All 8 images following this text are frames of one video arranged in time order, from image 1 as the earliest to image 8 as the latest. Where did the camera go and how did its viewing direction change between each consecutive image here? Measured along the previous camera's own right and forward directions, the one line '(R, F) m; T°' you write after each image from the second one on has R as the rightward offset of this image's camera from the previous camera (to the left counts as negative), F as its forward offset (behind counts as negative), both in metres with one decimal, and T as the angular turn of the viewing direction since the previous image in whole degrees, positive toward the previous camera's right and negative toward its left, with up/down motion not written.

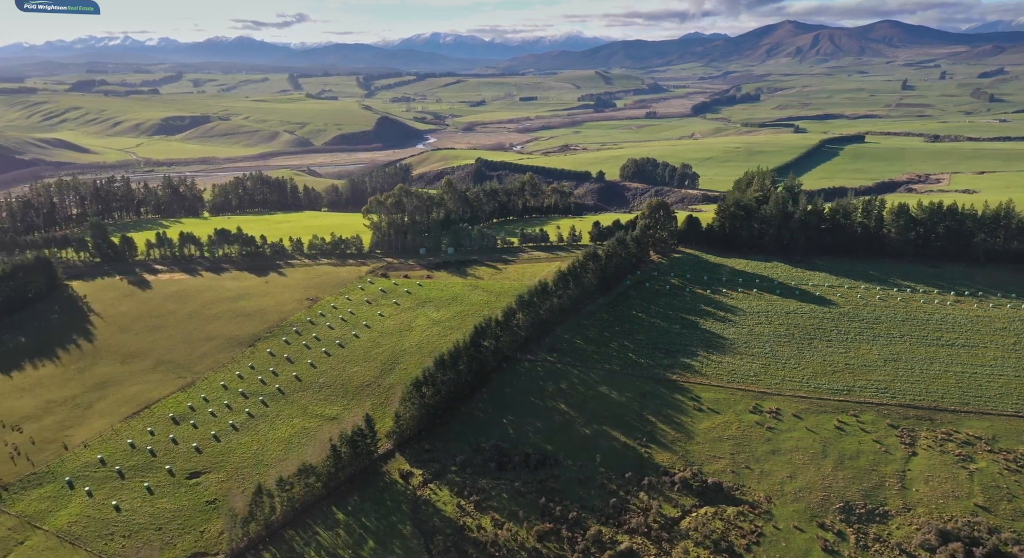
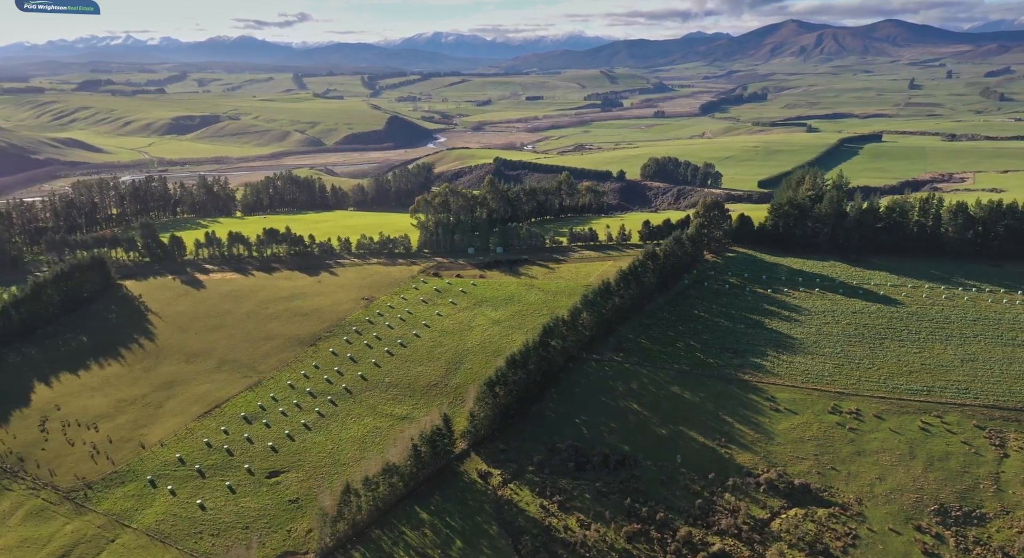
(-6.1, +0.1) m; -1°
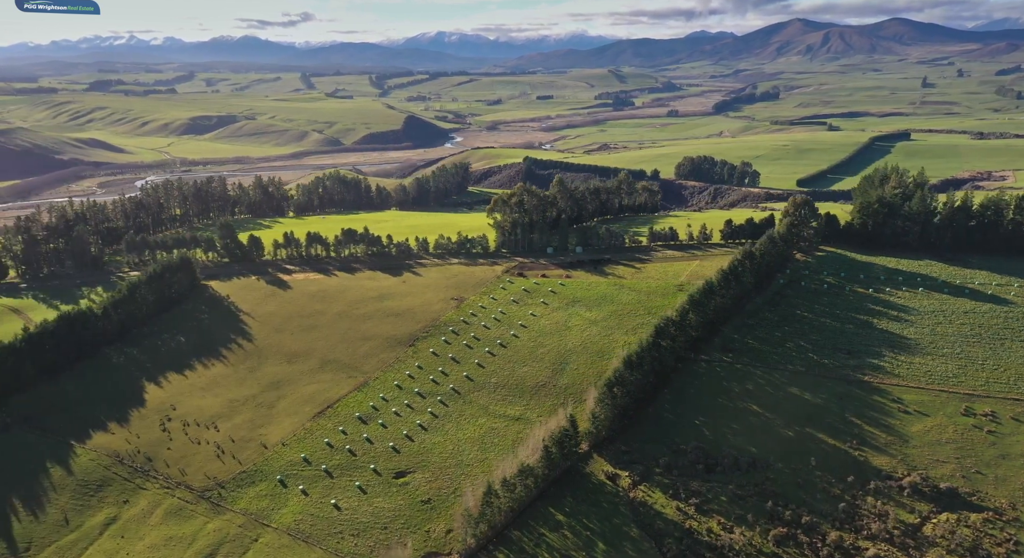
(-9.7, +0.2) m; -1°
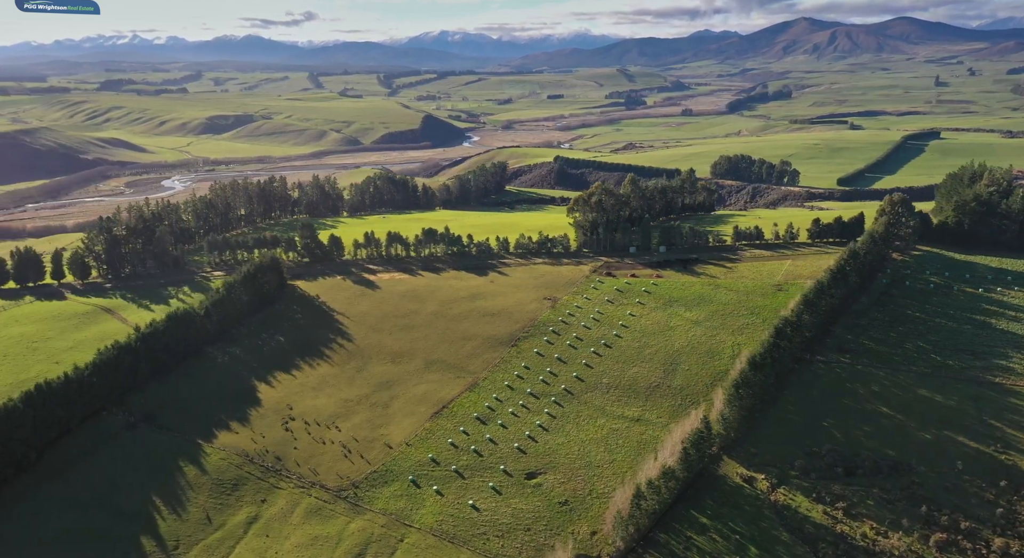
(-10.2, +0.3) m; -1°
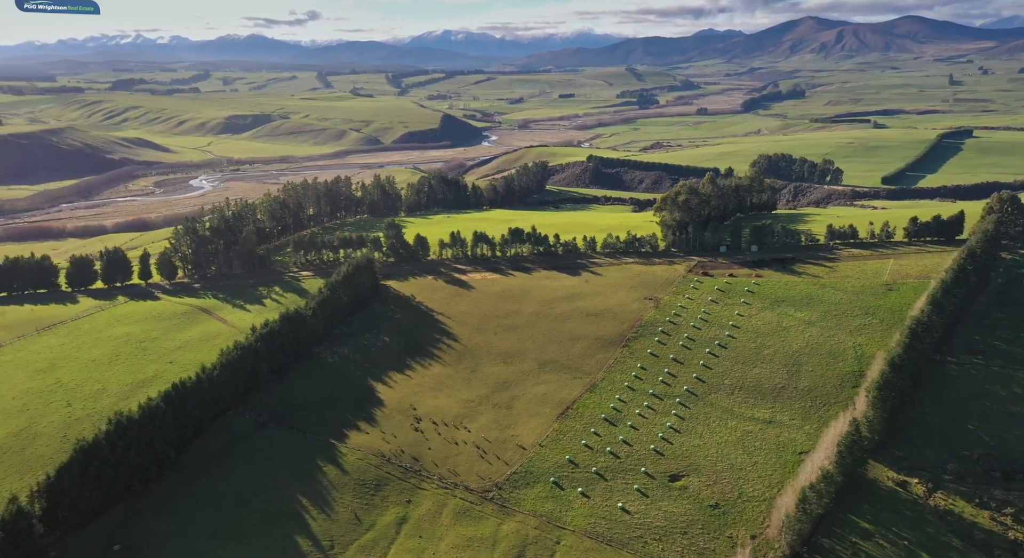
(-10.9, +0.3) m; -1°
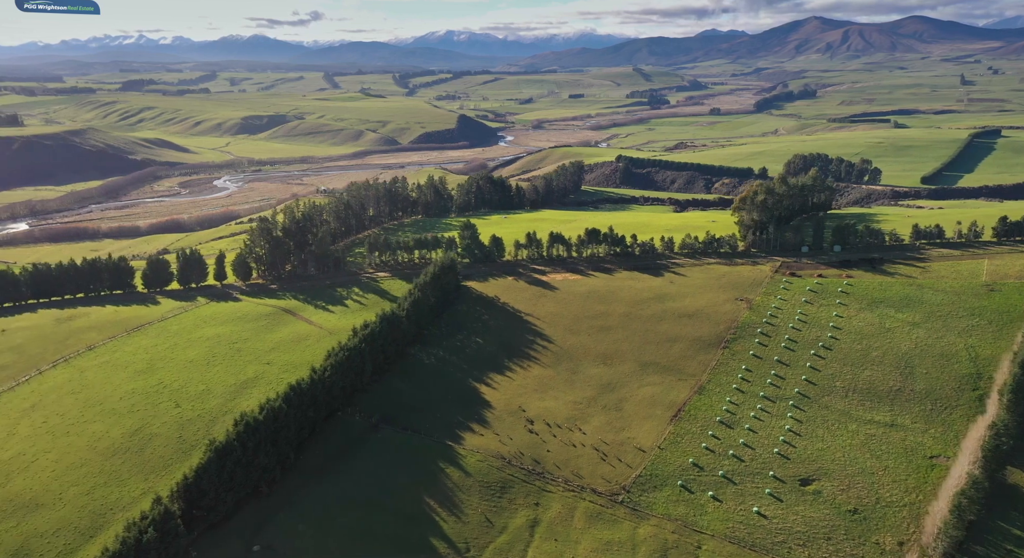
(-9.7, +0.3) m; -1°
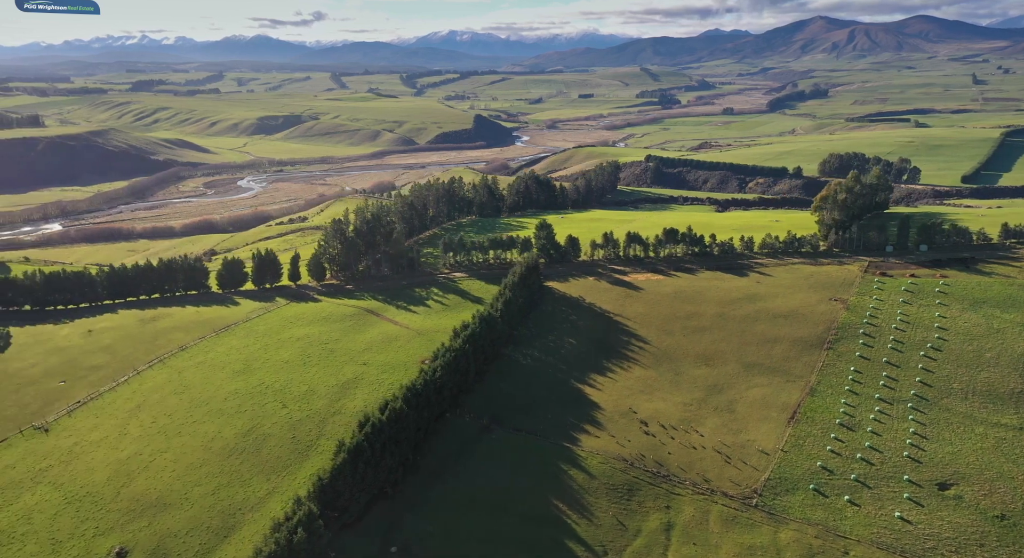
(-9.7, +0.4) m; -1°
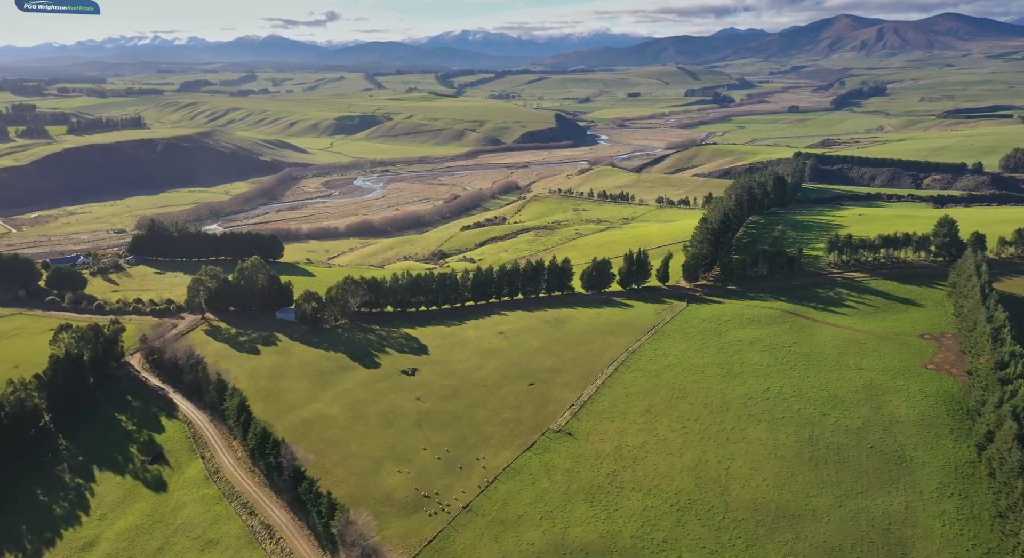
(-48.7, +0.4) m; -6°
